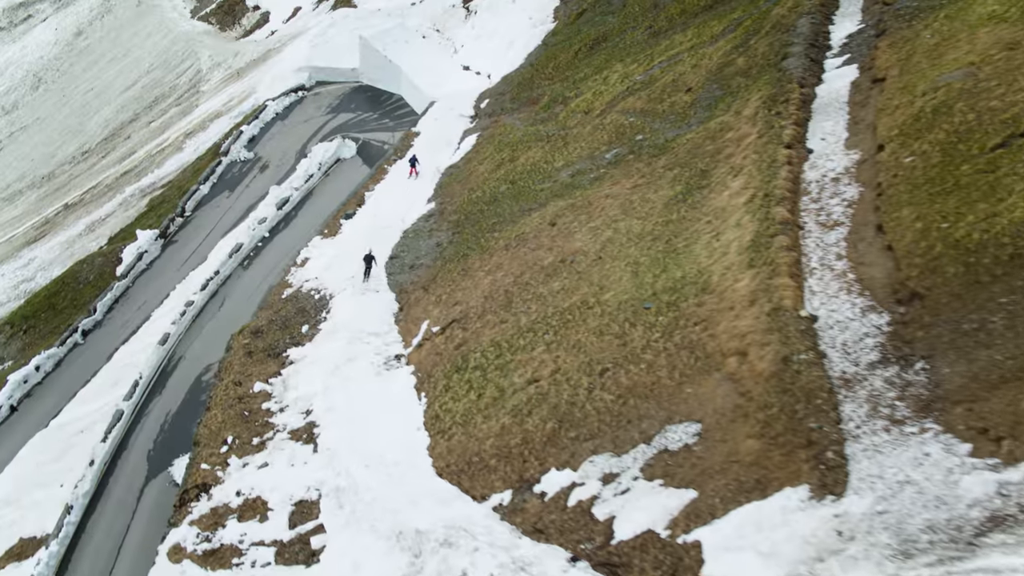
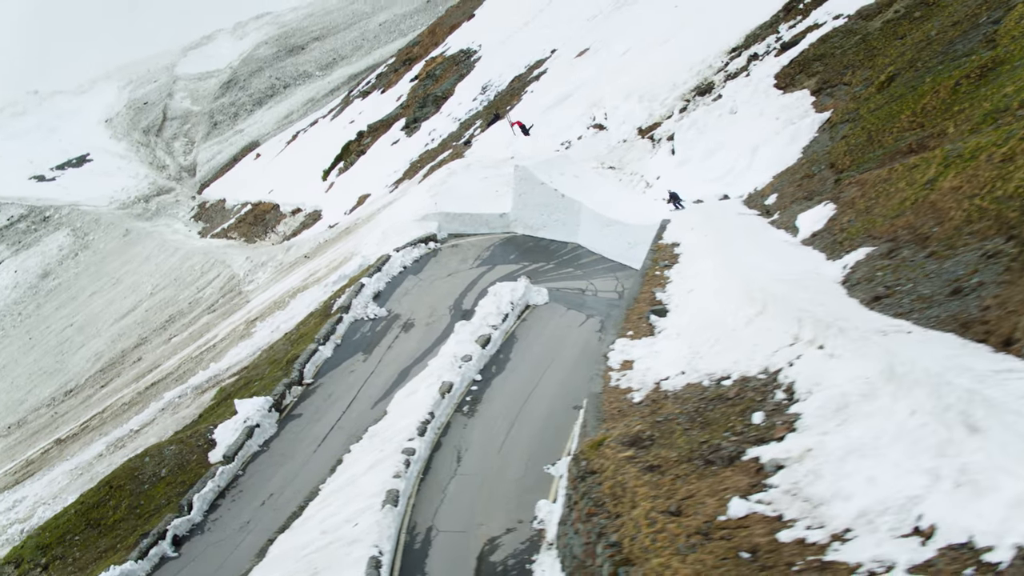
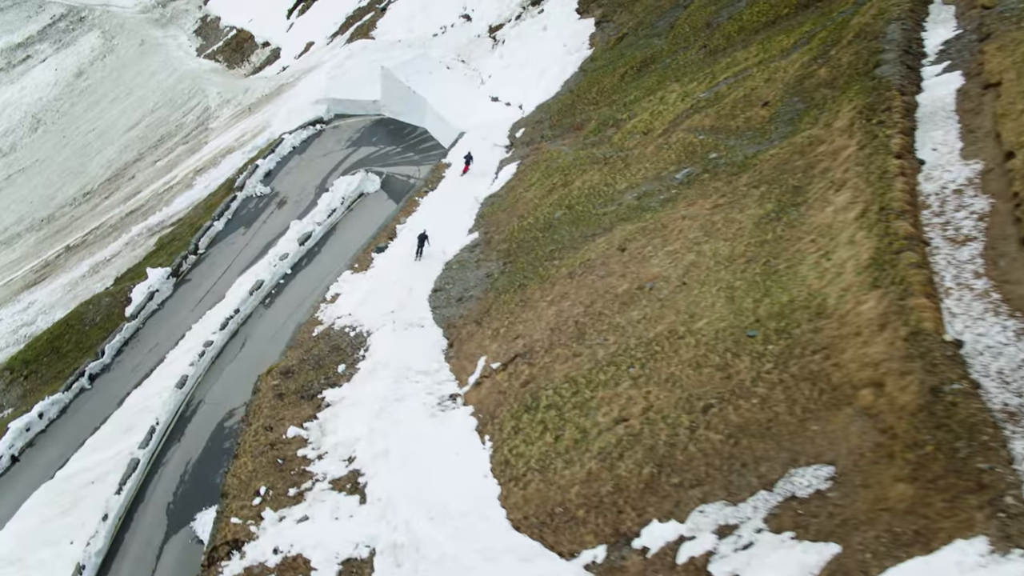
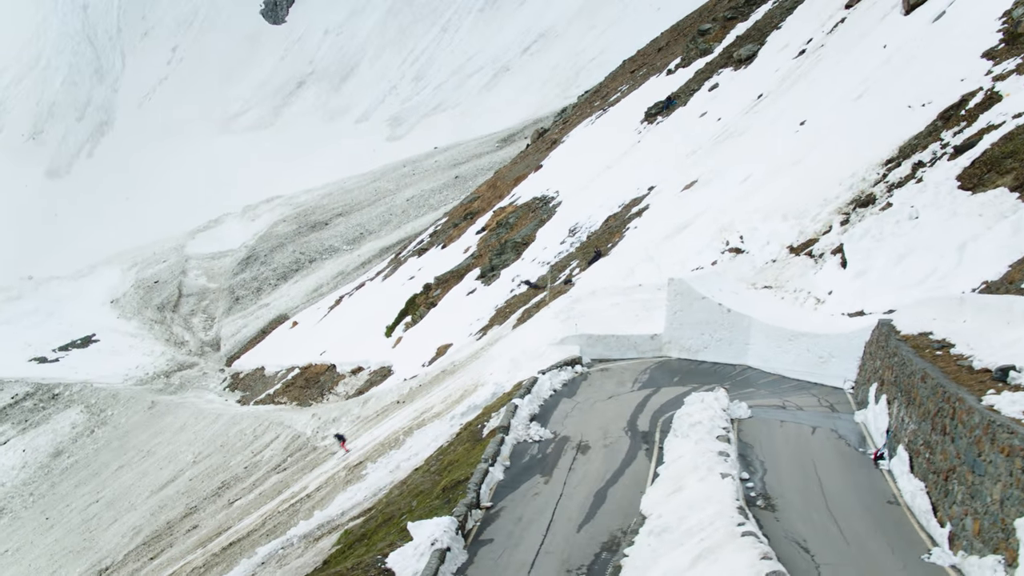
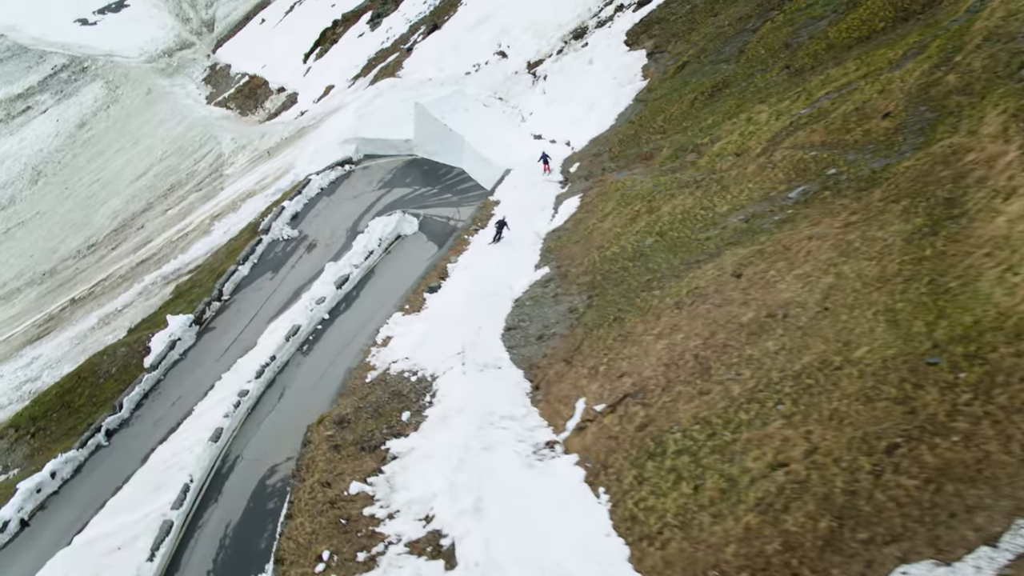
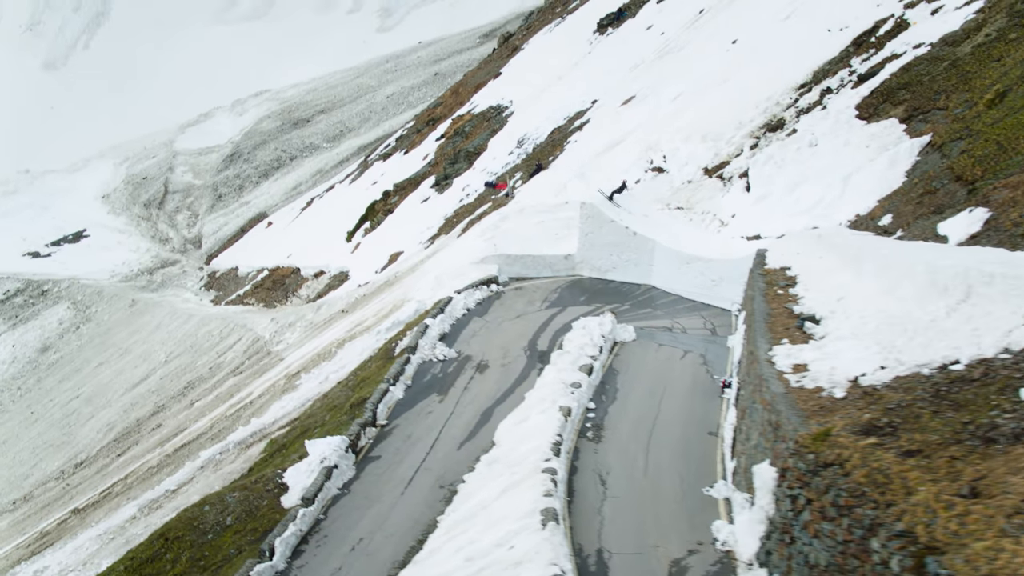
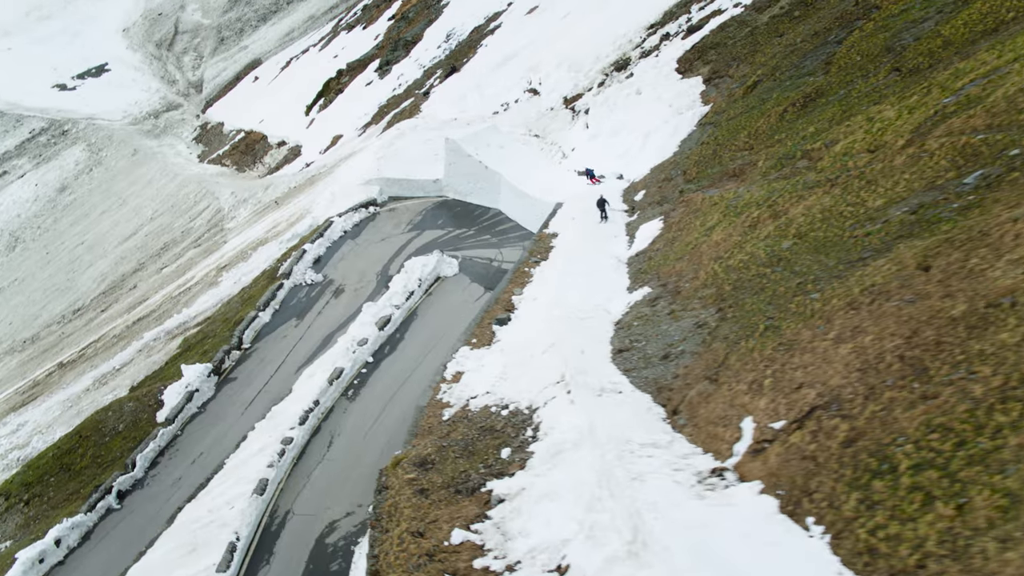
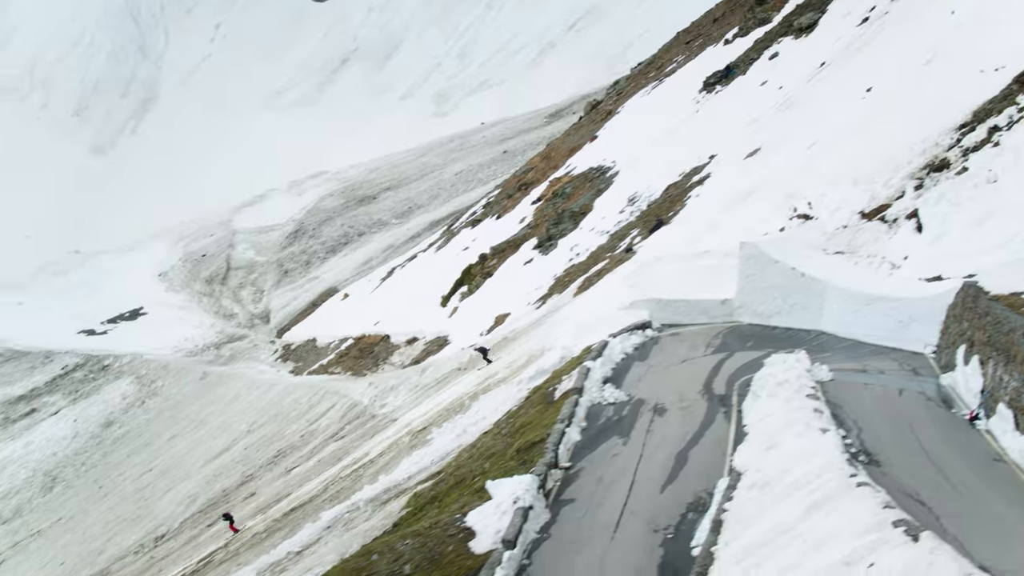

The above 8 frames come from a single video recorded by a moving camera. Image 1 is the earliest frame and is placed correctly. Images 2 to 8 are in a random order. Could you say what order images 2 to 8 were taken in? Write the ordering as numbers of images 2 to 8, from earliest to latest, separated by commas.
3, 5, 7, 2, 6, 4, 8
